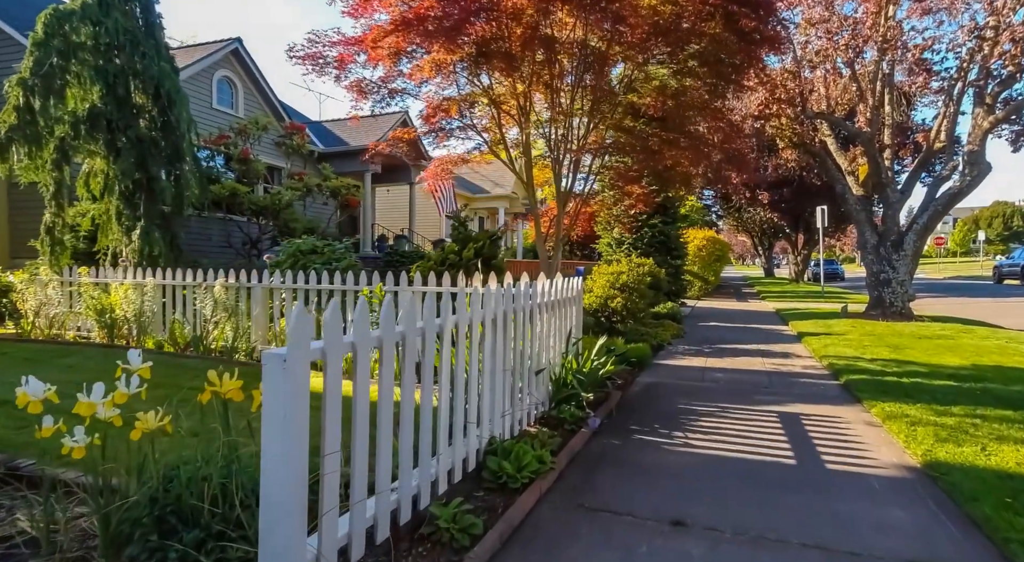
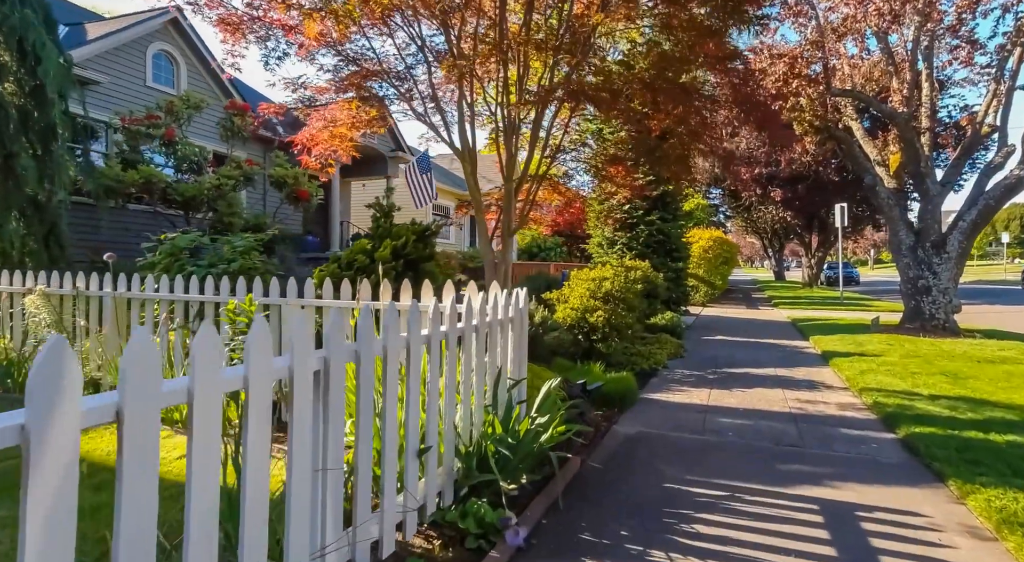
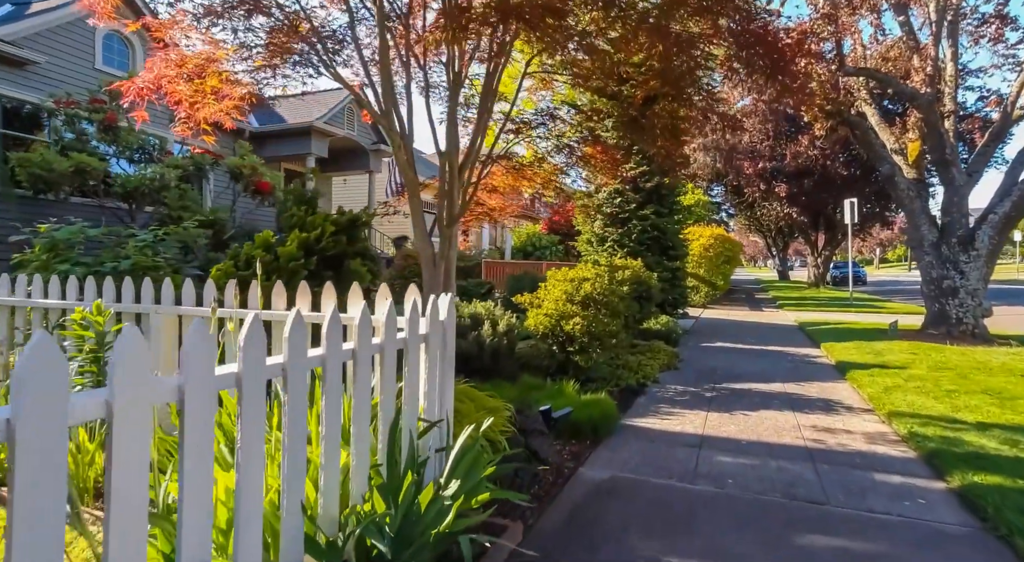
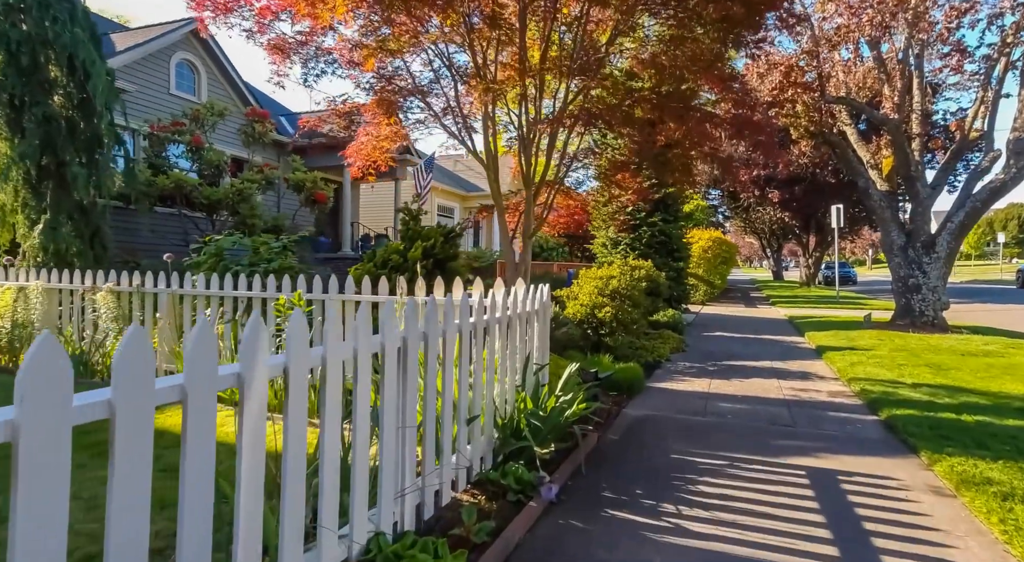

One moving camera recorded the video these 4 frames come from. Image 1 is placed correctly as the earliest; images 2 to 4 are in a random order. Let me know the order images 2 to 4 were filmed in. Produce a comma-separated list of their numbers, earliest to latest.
4, 2, 3
